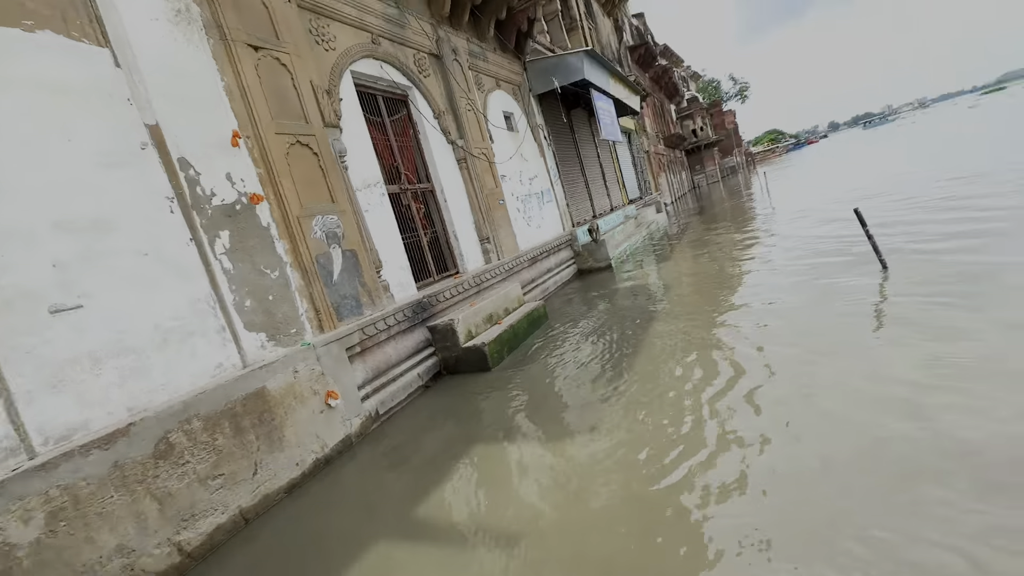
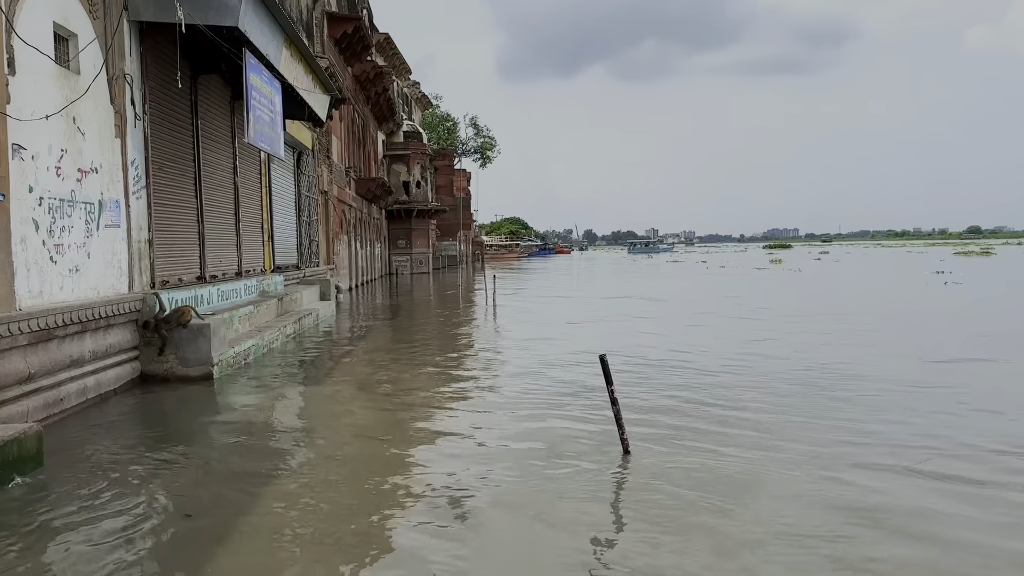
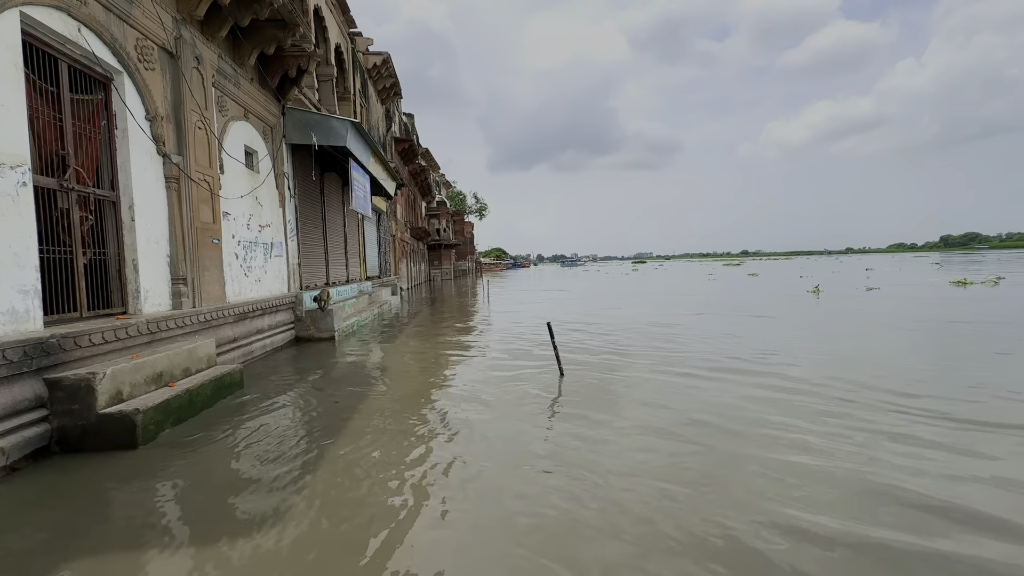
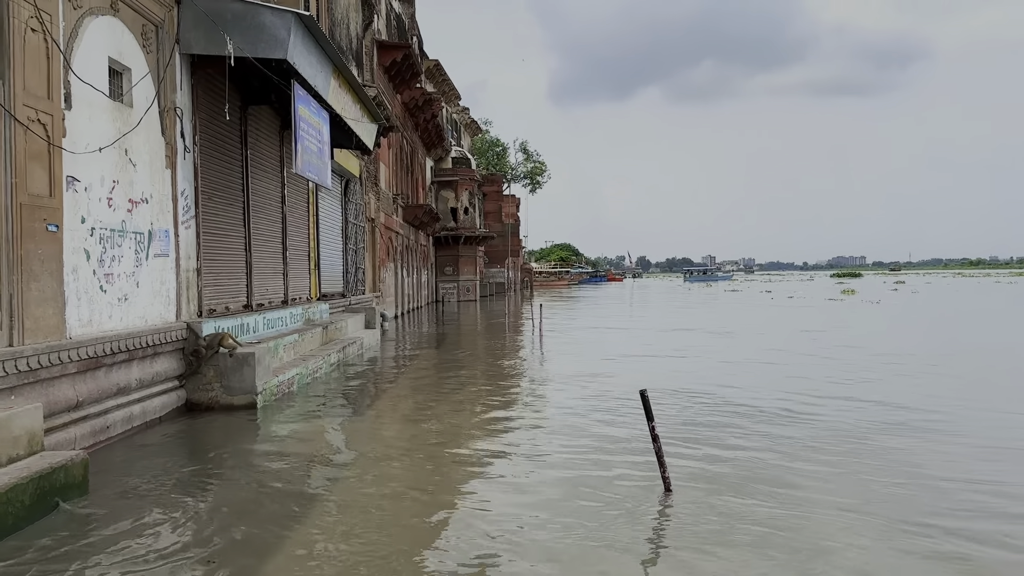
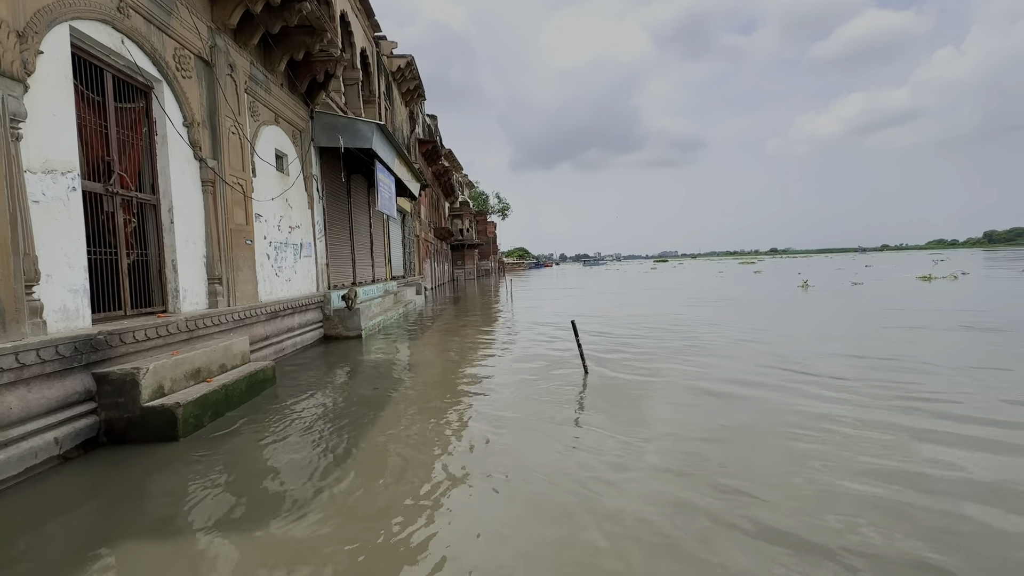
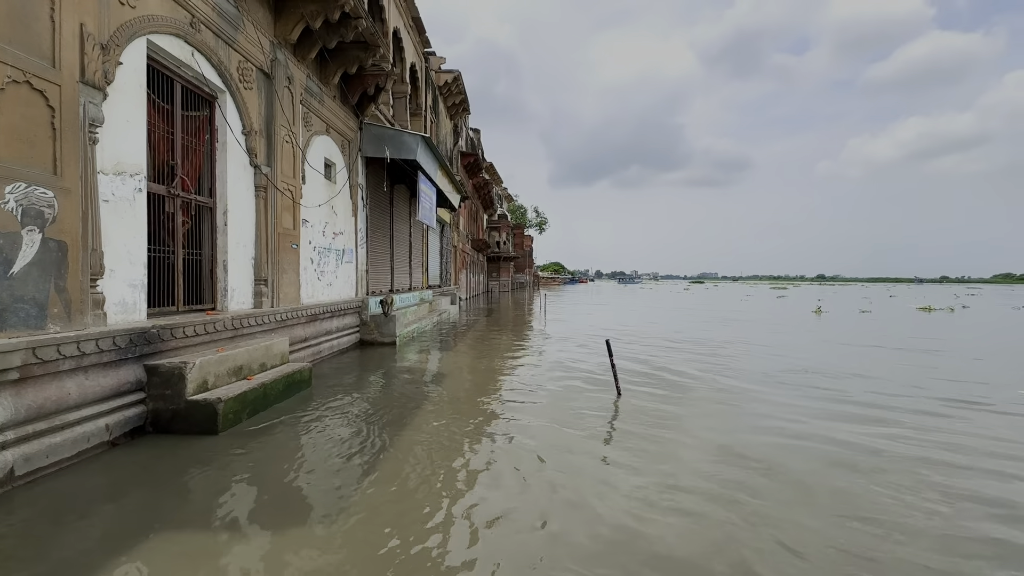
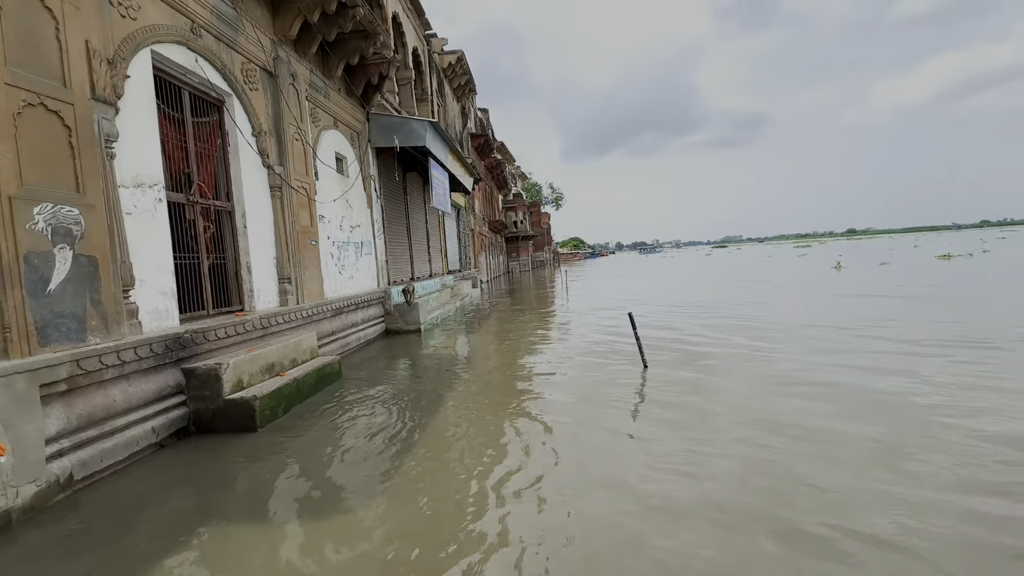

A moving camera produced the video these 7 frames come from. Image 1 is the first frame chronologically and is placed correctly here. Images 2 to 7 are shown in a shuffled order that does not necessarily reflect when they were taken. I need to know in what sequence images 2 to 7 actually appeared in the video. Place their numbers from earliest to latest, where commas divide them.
7, 6, 5, 3, 2, 4
